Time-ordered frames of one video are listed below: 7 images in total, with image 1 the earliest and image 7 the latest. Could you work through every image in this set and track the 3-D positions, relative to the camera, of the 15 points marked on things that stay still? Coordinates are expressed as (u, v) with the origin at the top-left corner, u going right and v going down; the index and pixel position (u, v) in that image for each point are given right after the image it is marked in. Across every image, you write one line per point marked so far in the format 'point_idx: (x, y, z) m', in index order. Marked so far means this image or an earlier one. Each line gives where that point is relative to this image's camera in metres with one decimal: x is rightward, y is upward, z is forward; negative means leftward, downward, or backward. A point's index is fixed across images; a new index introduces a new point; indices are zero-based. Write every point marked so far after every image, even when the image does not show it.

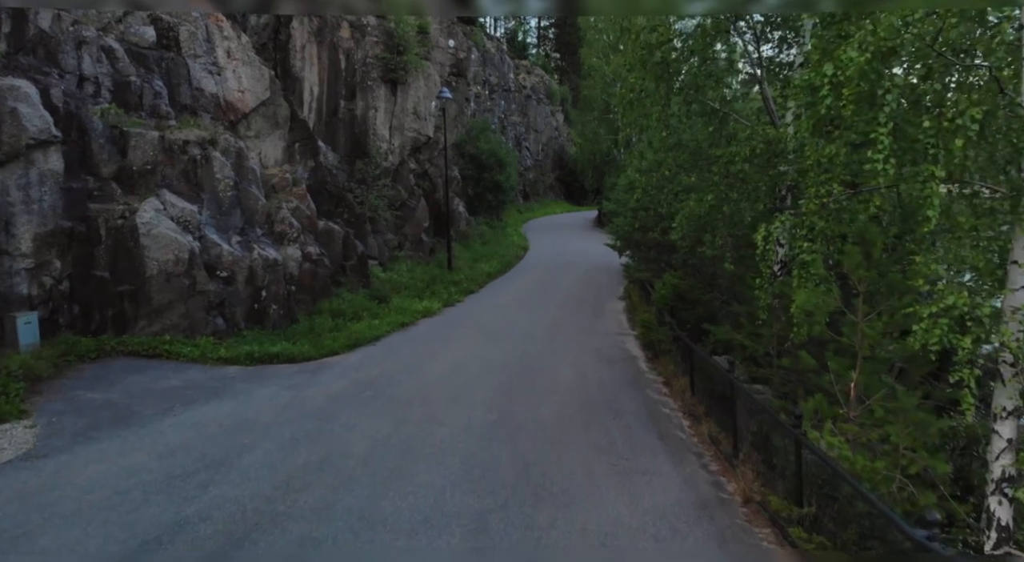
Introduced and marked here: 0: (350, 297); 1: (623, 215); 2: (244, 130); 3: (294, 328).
0: (-3.8, -0.4, +15.8) m
1: (+2.9, +1.7, +17.1) m
2: (-6.1, +3.4, +15.4) m
3: (-4.3, -0.9, +13.2) m
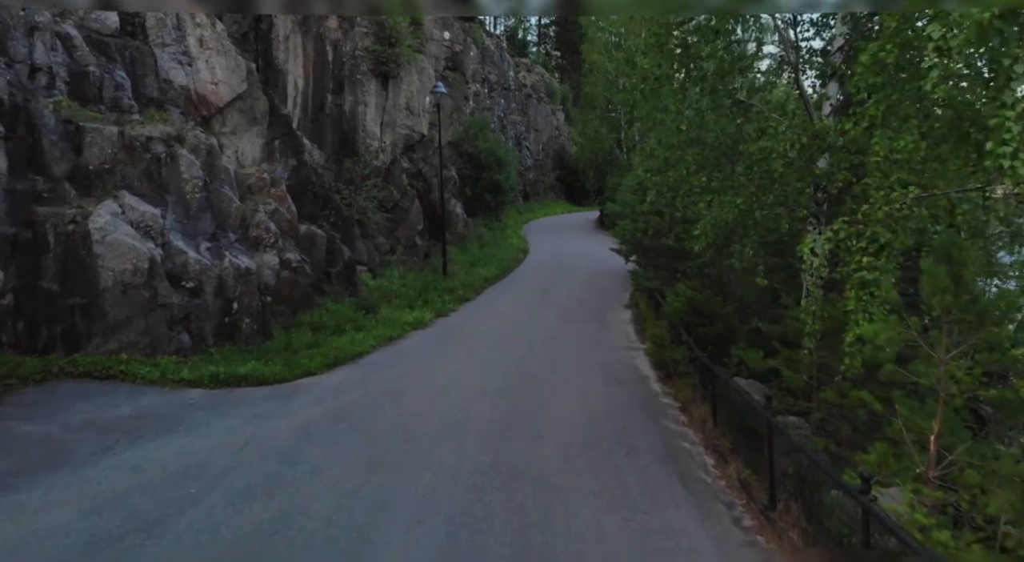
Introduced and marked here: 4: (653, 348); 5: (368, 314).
0: (-3.9, -0.6, +14.5) m
1: (+2.8, +1.5, +15.8) m
2: (-6.2, +3.2, +14.1) m
3: (-4.3, -1.1, +11.9) m
4: (+2.6, -1.2, +12.1) m
5: (-3.2, -0.7, +15.0) m
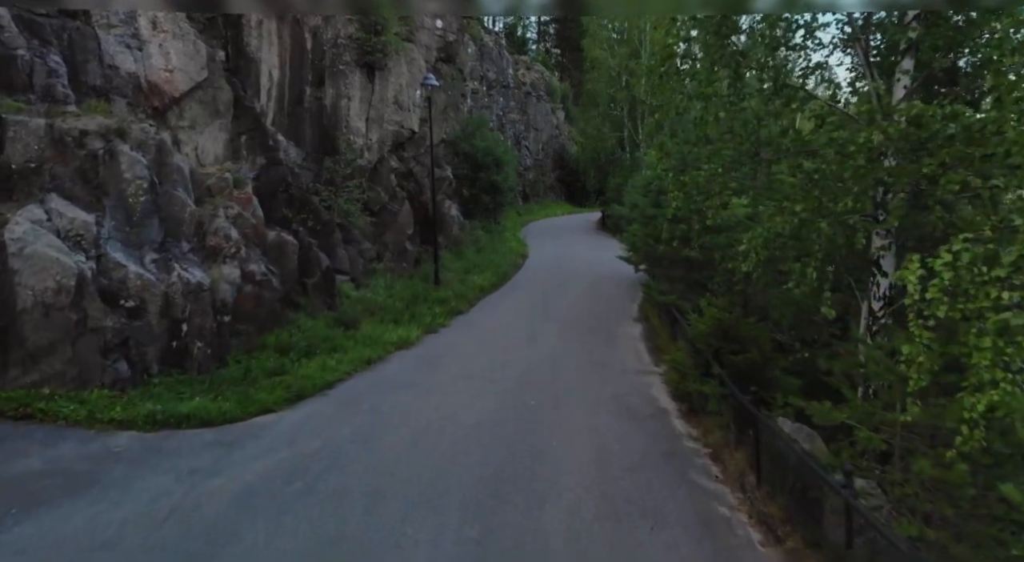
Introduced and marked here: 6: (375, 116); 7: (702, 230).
0: (-3.9, -0.8, +12.8) m
1: (+2.8, +1.2, +14.1) m
2: (-6.2, +3.0, +12.4) m
3: (-4.4, -1.4, +10.2) m
4: (+2.5, -1.5, +10.4) m
5: (-3.3, -1.0, +13.3) m
6: (-3.9, +4.7, +18.9) m
7: (+2.8, +0.8, +10.0) m
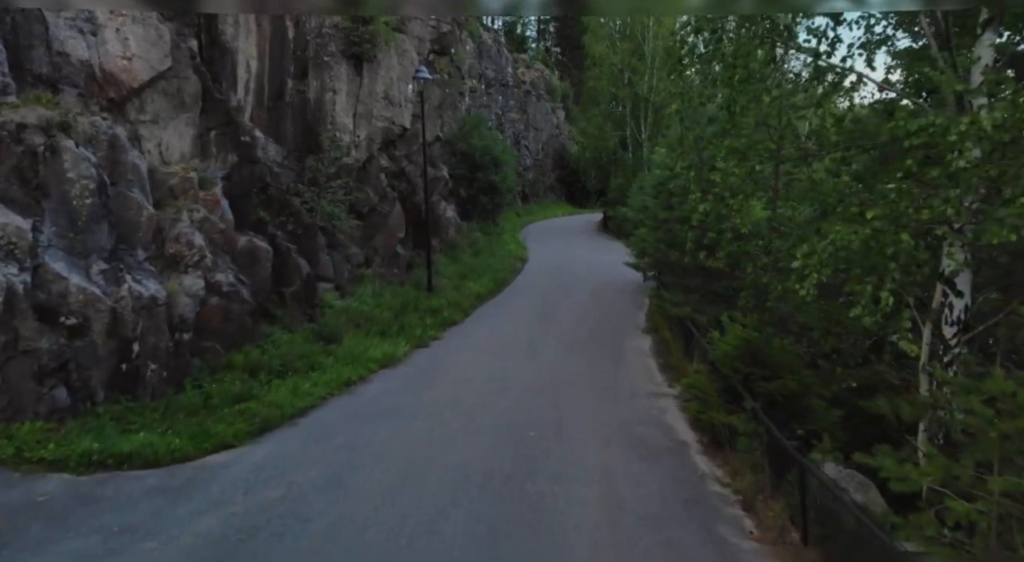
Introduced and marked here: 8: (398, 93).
0: (-4.0, -1.0, +11.6) m
1: (+2.7, +1.0, +12.9) m
2: (-6.3, +2.8, +11.2) m
3: (-4.4, -1.6, +9.0) m
4: (+2.5, -1.6, +9.1) m
5: (-3.3, -1.2, +12.1) m
6: (-3.9, +4.5, +17.7) m
7: (+2.8, +0.6, +8.8) m
8: (-3.3, +5.3, +18.9) m
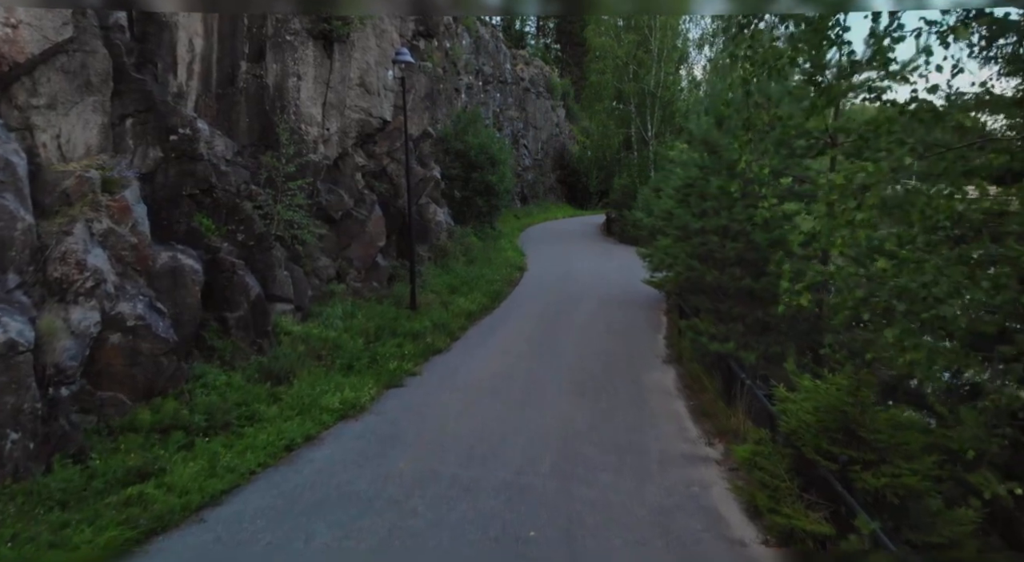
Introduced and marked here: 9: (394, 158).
0: (-4.1, -1.4, +9.2) m
1: (+2.6, +0.7, +10.5) m
2: (-6.4, +2.4, +8.8) m
3: (-4.5, -2.0, +6.6) m
4: (+2.4, -2.0, +6.7) m
5: (-3.4, -1.6, +9.7) m
6: (-4.0, +4.1, +15.2) m
7: (+2.7, +0.2, +6.4) m
8: (-3.4, +4.9, +16.5) m
9: (-3.2, +3.3, +18.1) m
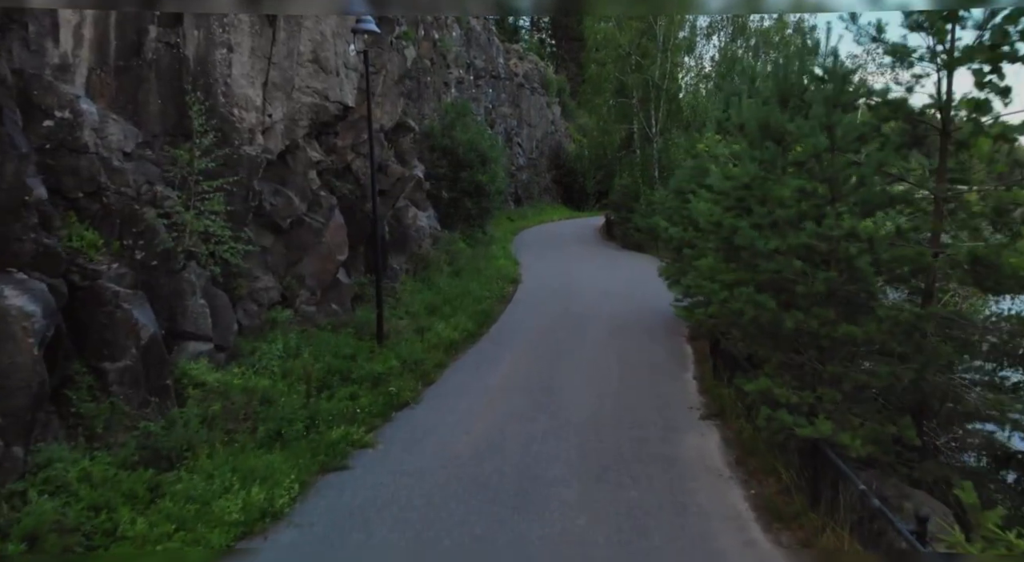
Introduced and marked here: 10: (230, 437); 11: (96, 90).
0: (-4.2, -1.8, +6.3) m
1: (+2.5, +0.3, +7.6) m
2: (-6.5, +2.0, +5.8) m
3: (-4.6, -2.4, +3.6) m
4: (+2.3, -2.4, +3.9) m
5: (-3.5, -2.0, +6.8) m
6: (-4.2, +3.7, +12.3) m
7: (+2.6, -0.2, +3.5) m
8: (-3.6, +4.5, +13.6) m
9: (-3.4, +2.9, +15.2) m
10: (-3.3, -1.8, +7.8) m
11: (-5.9, +2.7, +9.4) m
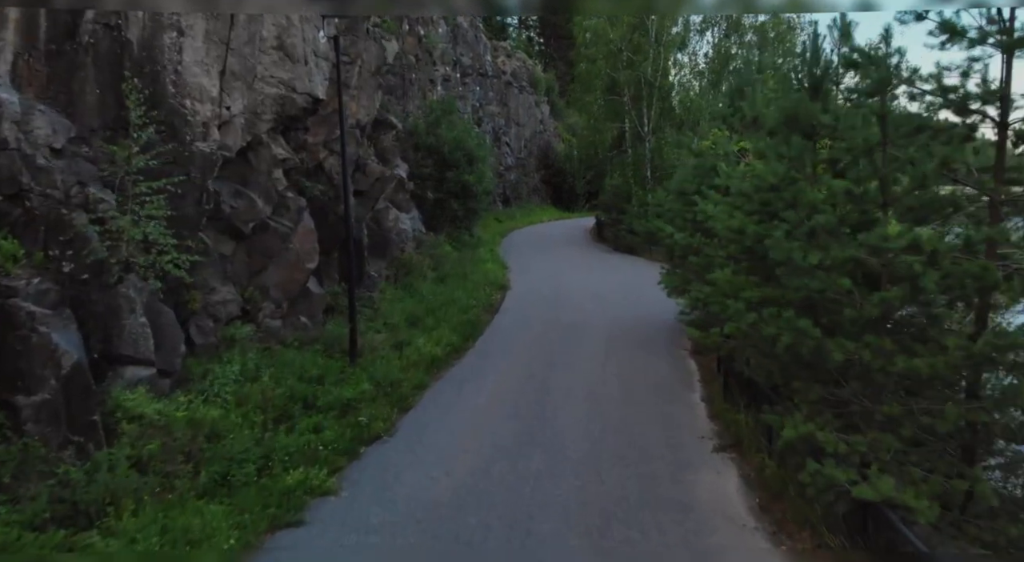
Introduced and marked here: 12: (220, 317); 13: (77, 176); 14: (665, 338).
0: (-4.3, -2.0, +5.1) m
1: (+2.4, +0.1, +6.5) m
2: (-6.6, +1.8, +4.6) m
3: (-4.7, -2.6, +2.4) m
4: (+2.2, -2.6, +2.8) m
5: (-3.7, -2.2, +5.6) m
6: (-4.4, +3.5, +11.1) m
7: (+2.5, -0.4, +2.4) m
8: (-3.8, +4.3, +12.4) m
9: (-3.6, +2.7, +14.0) m
10: (-3.4, -2.0, +6.6) m
11: (-6.0, +2.5, +8.2) m
12: (-4.2, -0.6, +9.8) m
13: (-5.2, +1.2, +8.0) m
14: (+3.1, -1.1, +13.7) m
